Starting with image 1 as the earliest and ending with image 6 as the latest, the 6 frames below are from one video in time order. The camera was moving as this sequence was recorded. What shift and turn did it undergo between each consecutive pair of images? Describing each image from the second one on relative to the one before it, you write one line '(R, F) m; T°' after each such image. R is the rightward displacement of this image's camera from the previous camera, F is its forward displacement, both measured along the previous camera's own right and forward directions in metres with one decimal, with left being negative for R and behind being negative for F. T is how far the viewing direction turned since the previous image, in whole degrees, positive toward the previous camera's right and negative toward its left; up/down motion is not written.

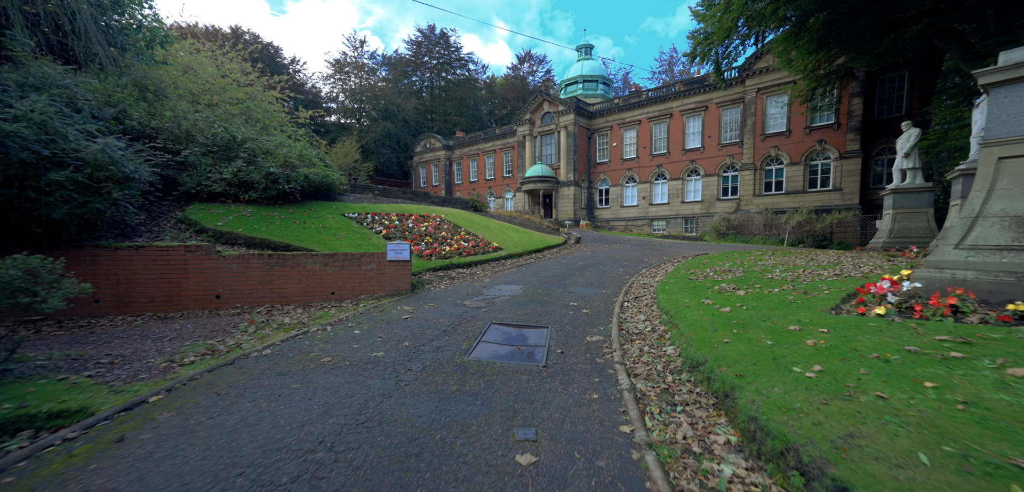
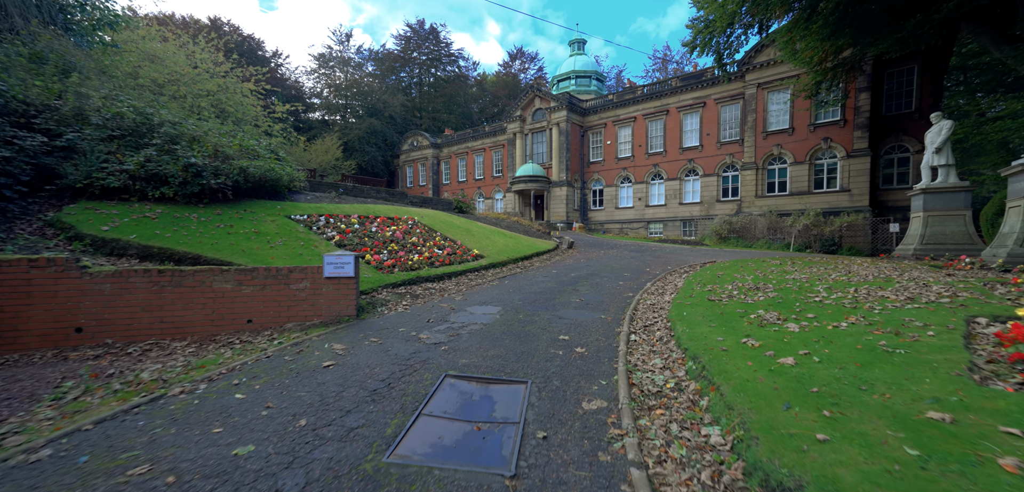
(+0.4, +2.1) m; +1°
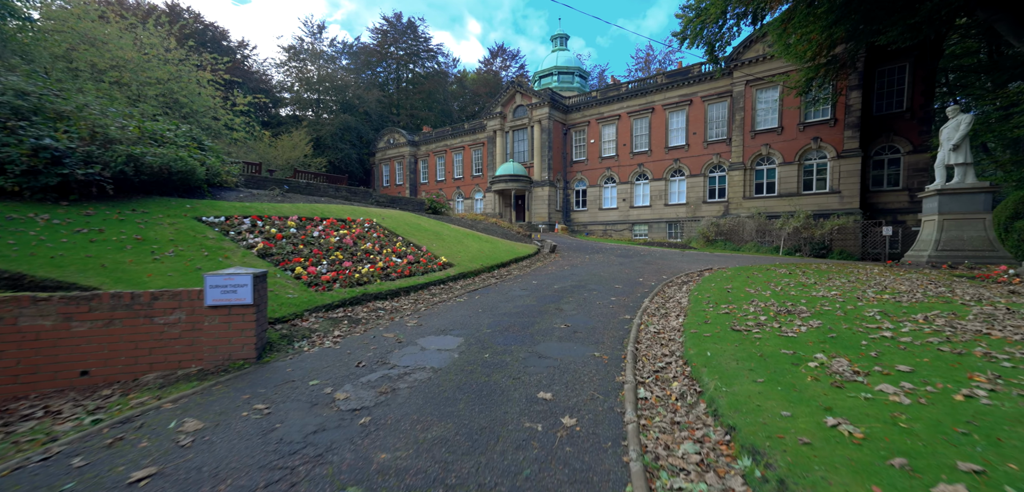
(+0.3, +2.1) m; +3°
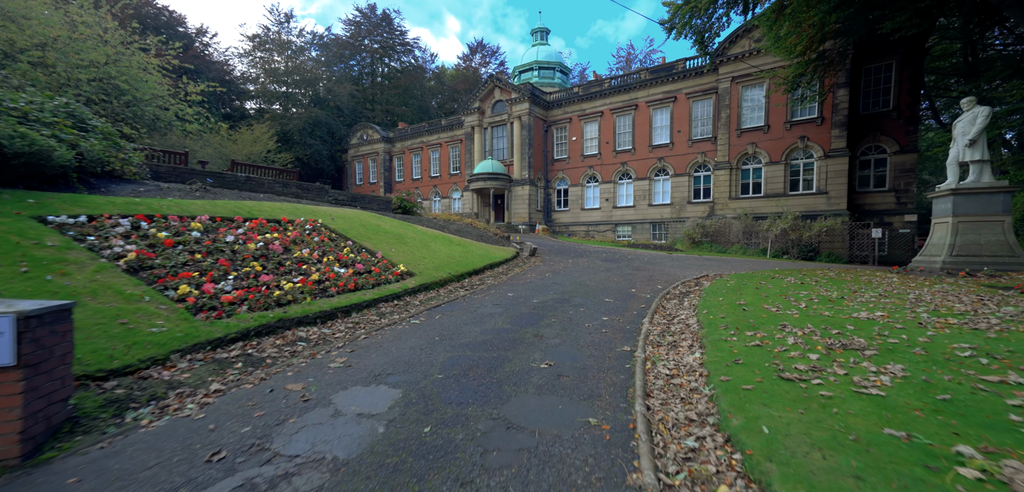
(+0.3, +2.0) m; +3°
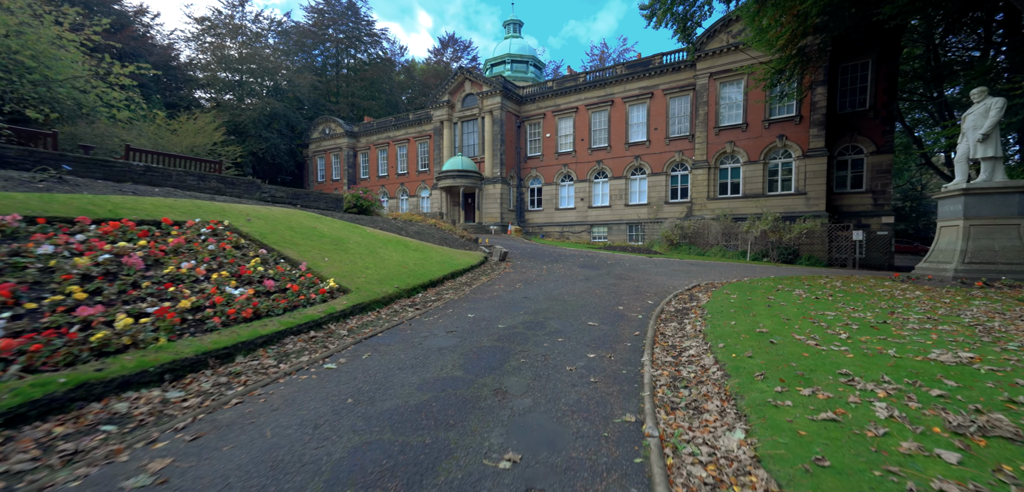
(+0.3, +2.3) m; +4°
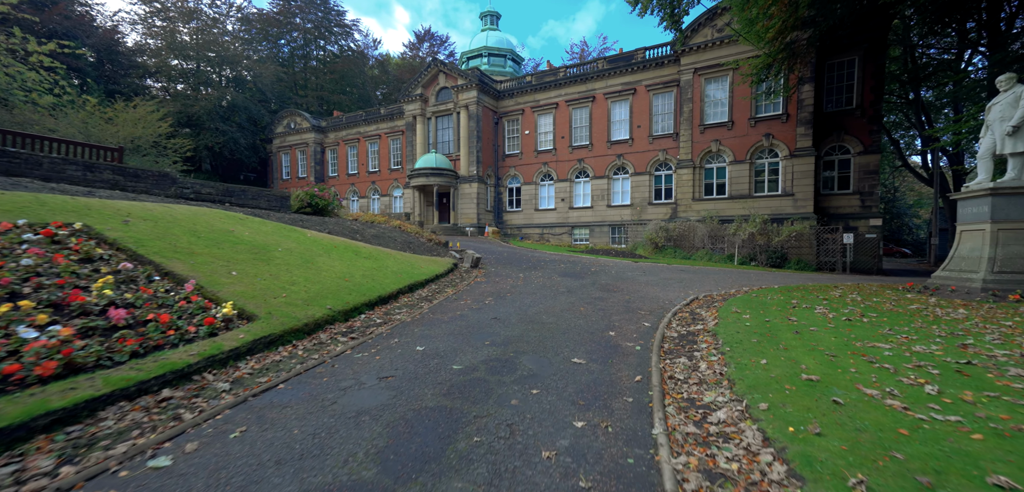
(+0.3, +2.2) m; +3°
